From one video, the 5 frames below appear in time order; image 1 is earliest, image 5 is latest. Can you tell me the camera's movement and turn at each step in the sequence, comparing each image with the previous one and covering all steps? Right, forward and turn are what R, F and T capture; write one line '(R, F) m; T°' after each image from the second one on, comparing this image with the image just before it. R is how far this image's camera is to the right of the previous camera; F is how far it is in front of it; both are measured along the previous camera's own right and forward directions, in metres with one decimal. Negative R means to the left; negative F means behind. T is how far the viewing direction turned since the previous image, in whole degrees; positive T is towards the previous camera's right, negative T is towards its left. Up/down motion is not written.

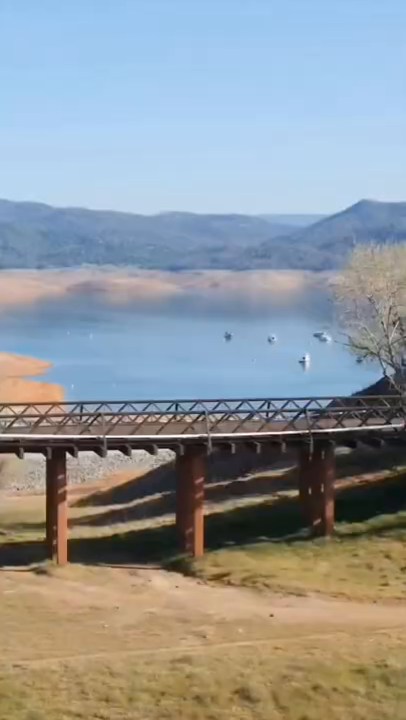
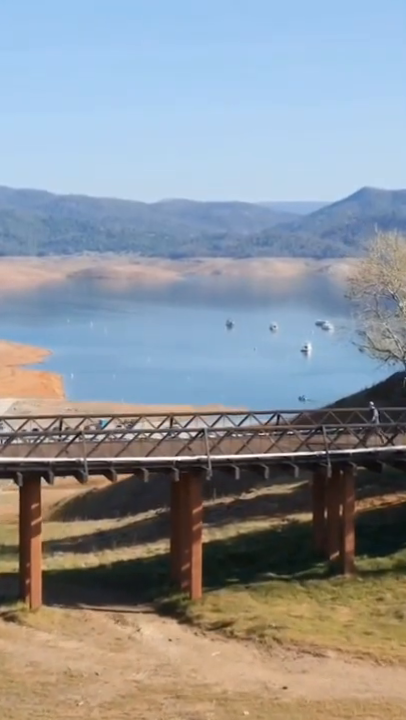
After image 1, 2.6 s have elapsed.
(+0.1, +5.0) m; 0°
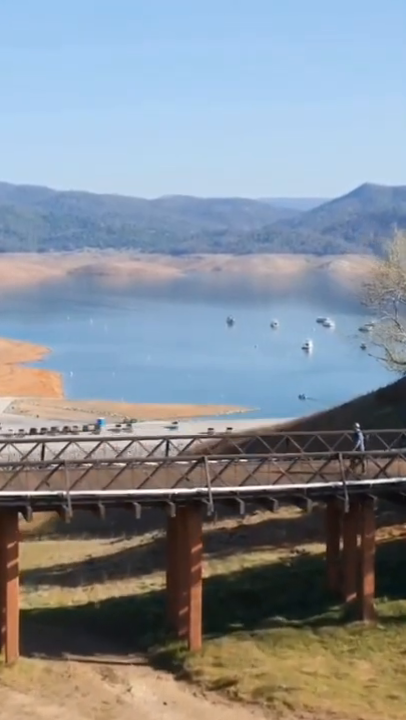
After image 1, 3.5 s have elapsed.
(0.0, +3.5) m; 0°
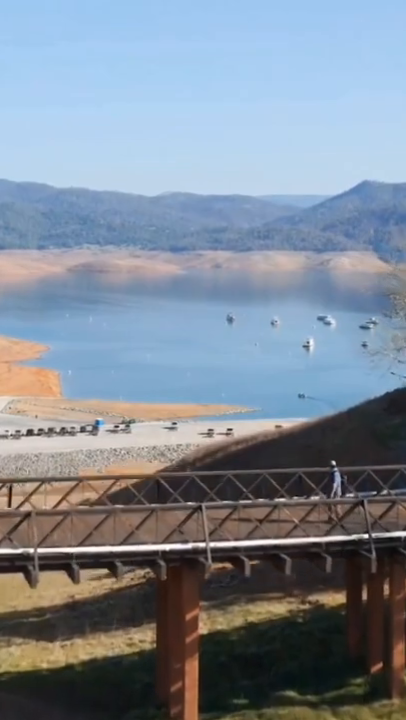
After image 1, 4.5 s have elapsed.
(+0.1, +4.4) m; 0°
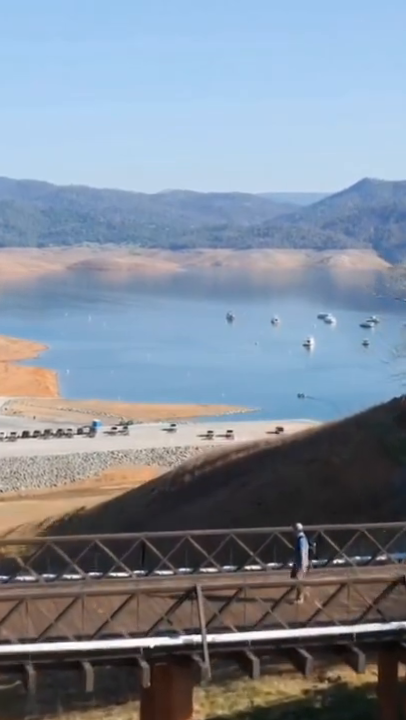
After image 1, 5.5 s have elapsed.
(+0.1, +4.8) m; 0°
